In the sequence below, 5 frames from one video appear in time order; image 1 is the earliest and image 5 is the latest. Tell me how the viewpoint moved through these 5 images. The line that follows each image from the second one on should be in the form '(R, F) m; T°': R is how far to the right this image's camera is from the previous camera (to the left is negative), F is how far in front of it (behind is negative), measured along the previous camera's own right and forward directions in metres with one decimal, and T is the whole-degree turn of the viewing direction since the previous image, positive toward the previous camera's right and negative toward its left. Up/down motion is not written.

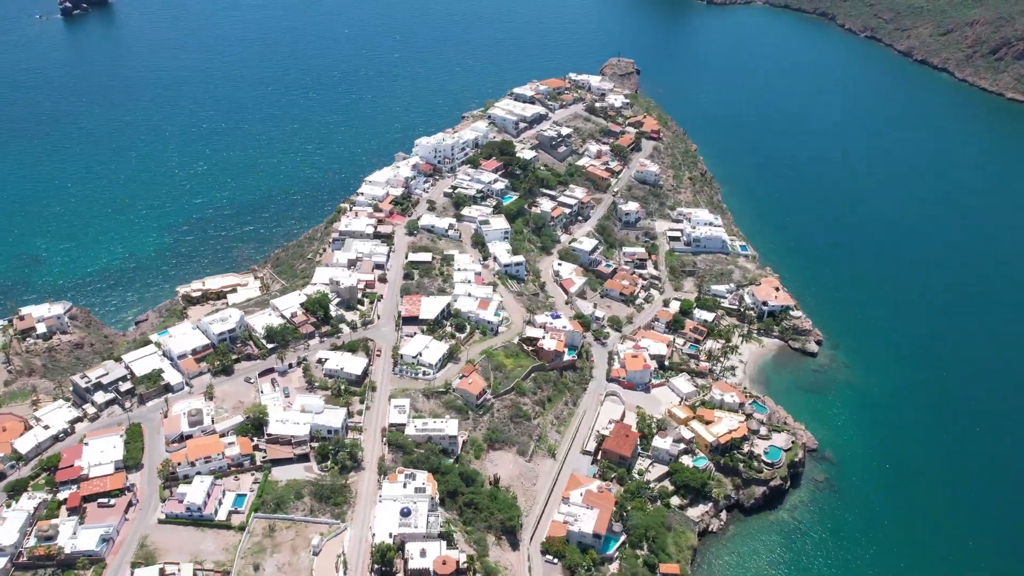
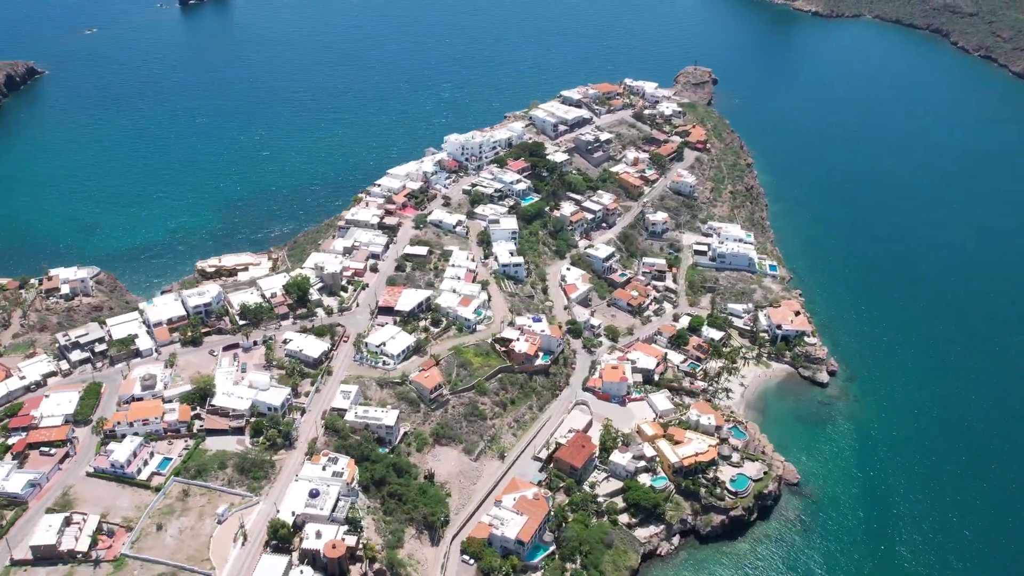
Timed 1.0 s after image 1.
(+8.7, +0.8) m; -8°
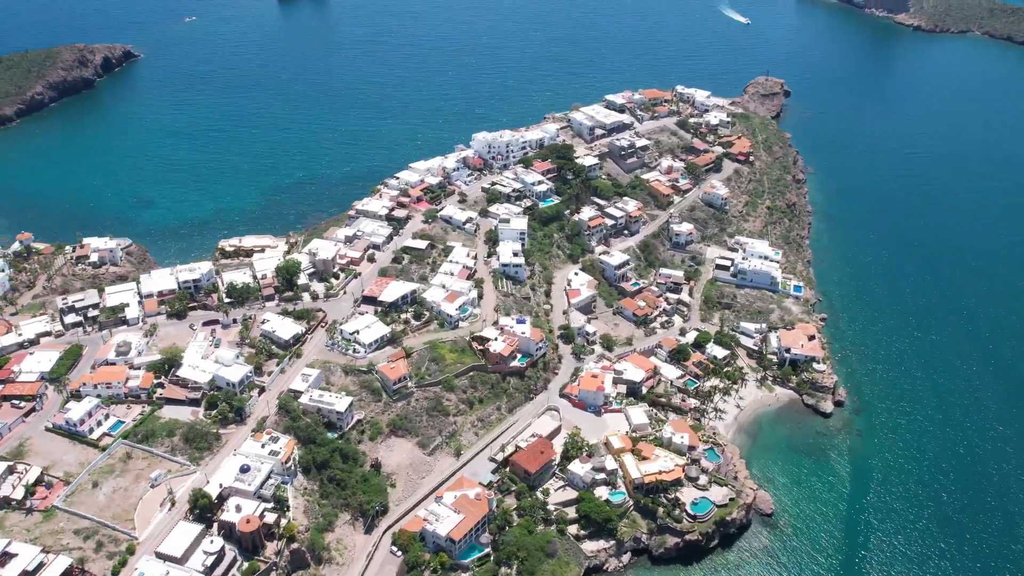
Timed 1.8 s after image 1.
(+7.7, +0.7) m; -7°
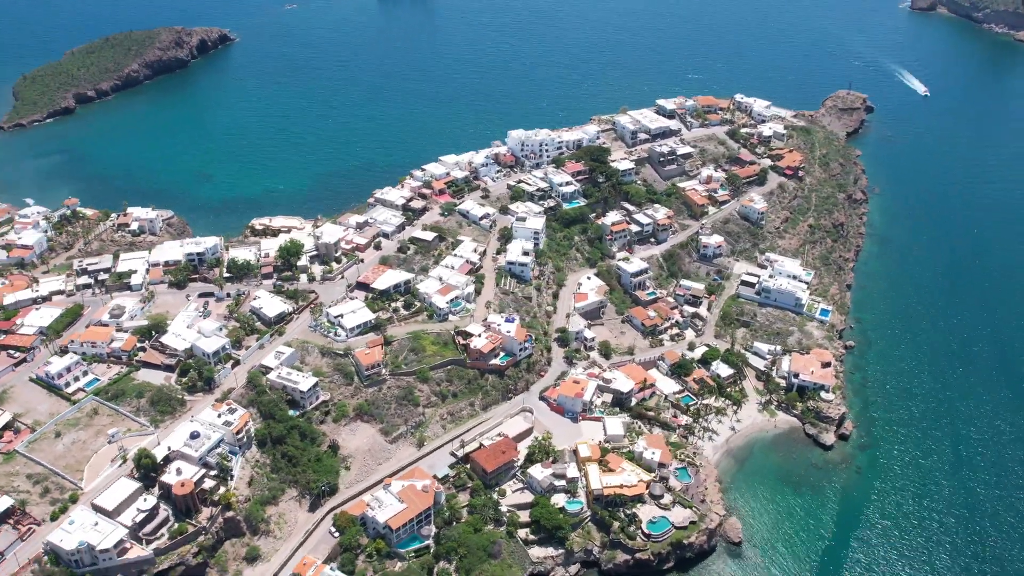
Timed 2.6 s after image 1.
(+7.6, +0.7) m; -8°
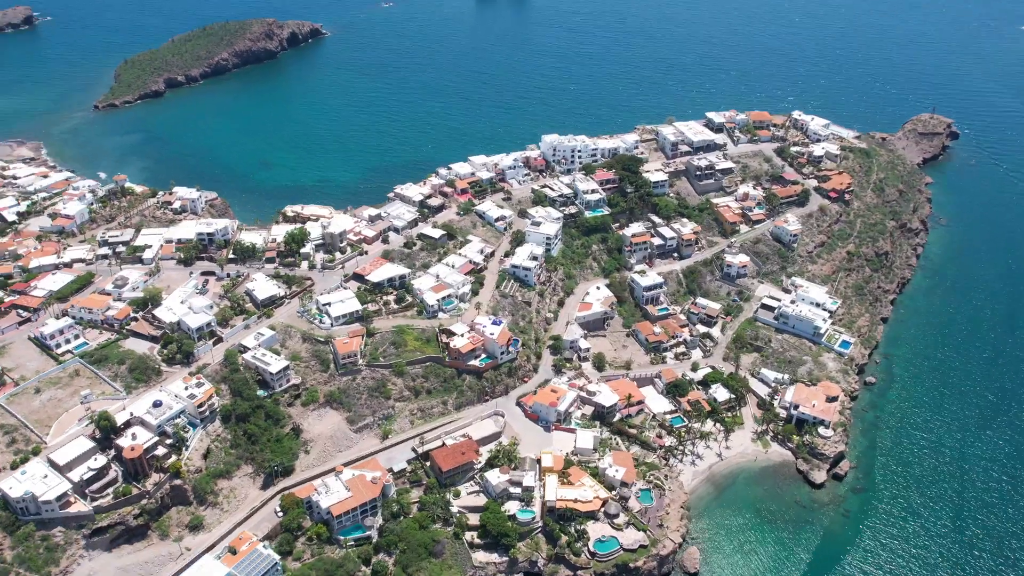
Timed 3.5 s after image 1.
(+7.7, +0.7) m; -8°
